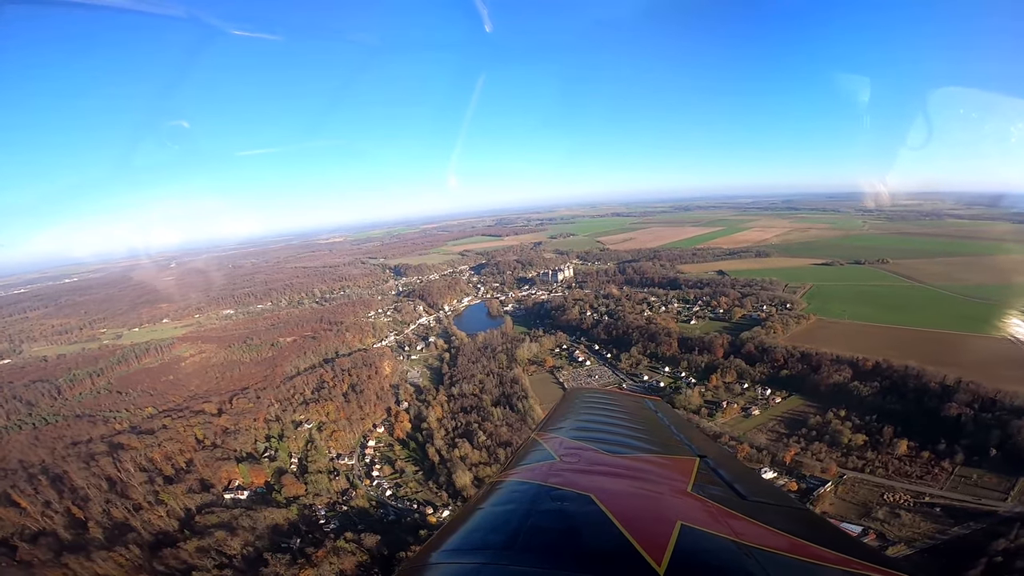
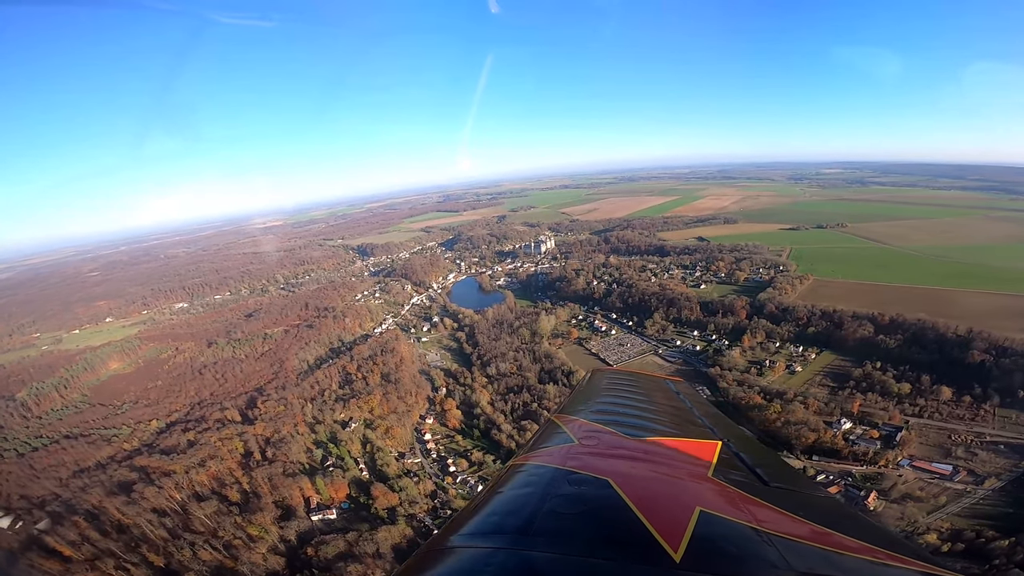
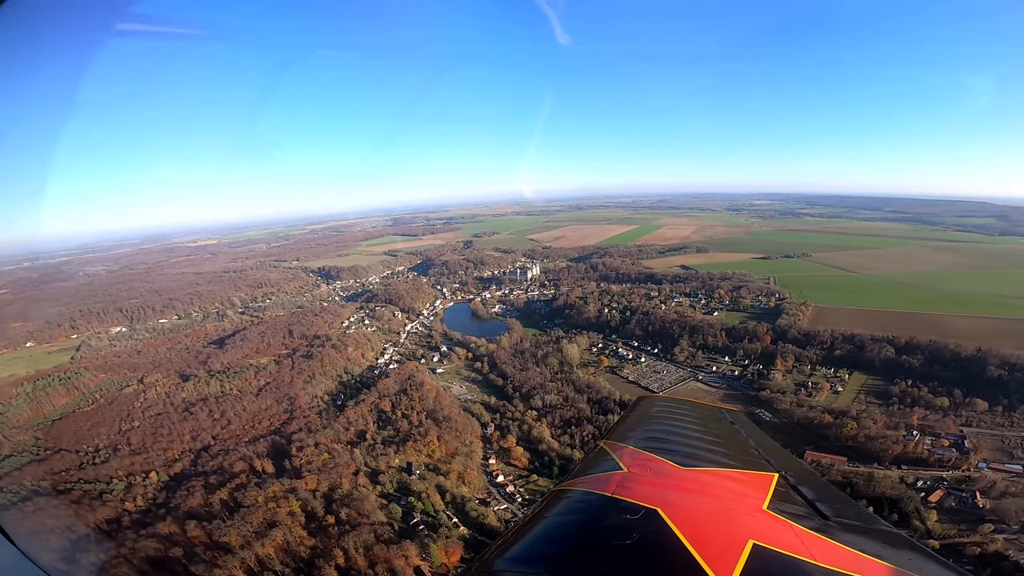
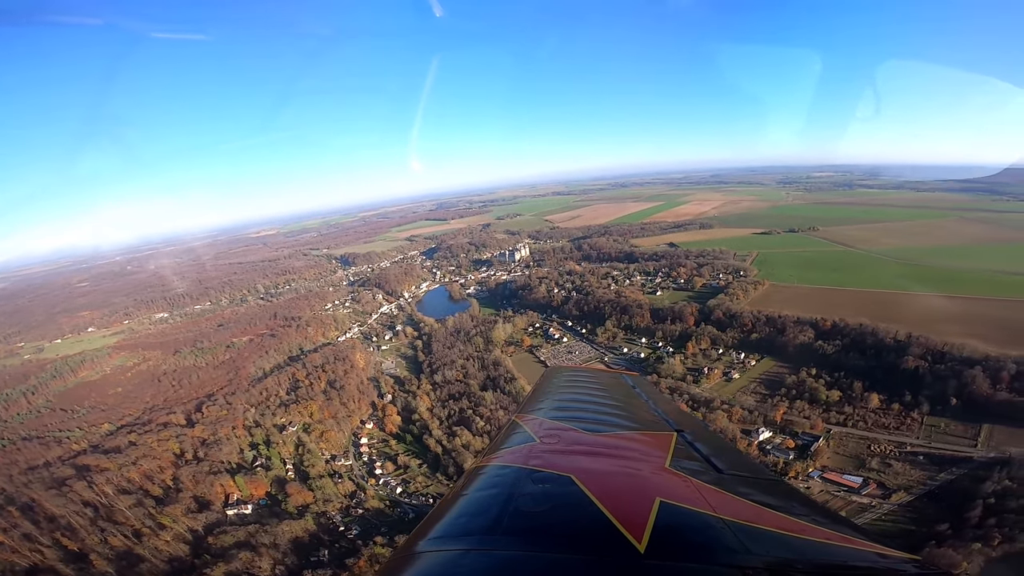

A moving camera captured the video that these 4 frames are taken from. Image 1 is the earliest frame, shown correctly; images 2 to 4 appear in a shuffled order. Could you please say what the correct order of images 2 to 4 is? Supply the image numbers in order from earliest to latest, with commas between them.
4, 2, 3
